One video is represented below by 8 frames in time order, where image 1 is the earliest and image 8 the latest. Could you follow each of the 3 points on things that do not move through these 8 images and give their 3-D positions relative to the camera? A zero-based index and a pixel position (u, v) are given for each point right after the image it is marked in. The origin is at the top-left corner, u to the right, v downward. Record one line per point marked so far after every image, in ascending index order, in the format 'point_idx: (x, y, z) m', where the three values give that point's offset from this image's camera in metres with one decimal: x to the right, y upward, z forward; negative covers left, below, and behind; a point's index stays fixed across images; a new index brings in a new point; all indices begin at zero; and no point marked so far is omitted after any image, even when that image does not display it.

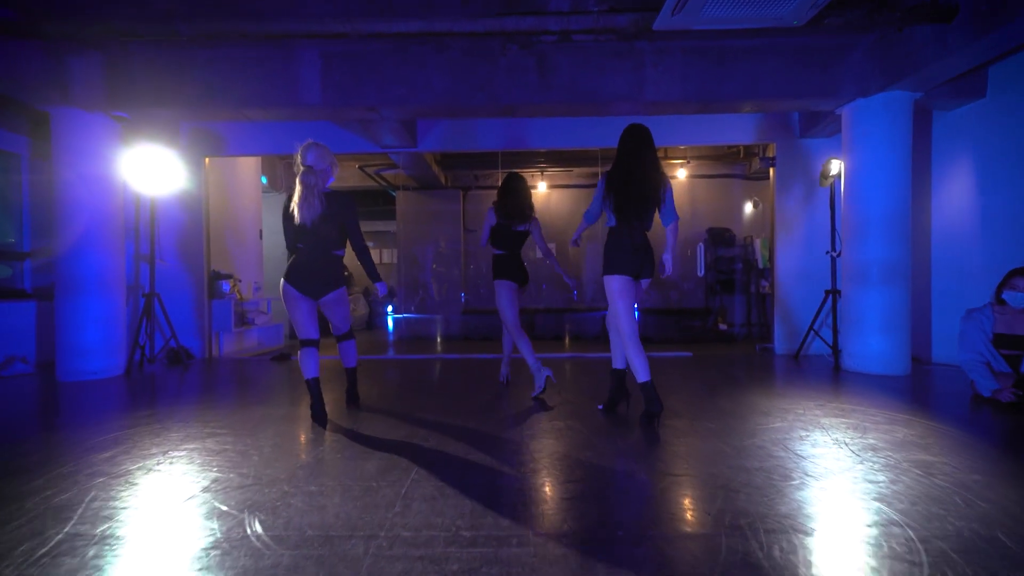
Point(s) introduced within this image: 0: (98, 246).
0: (-5.4, +0.5, +5.7) m
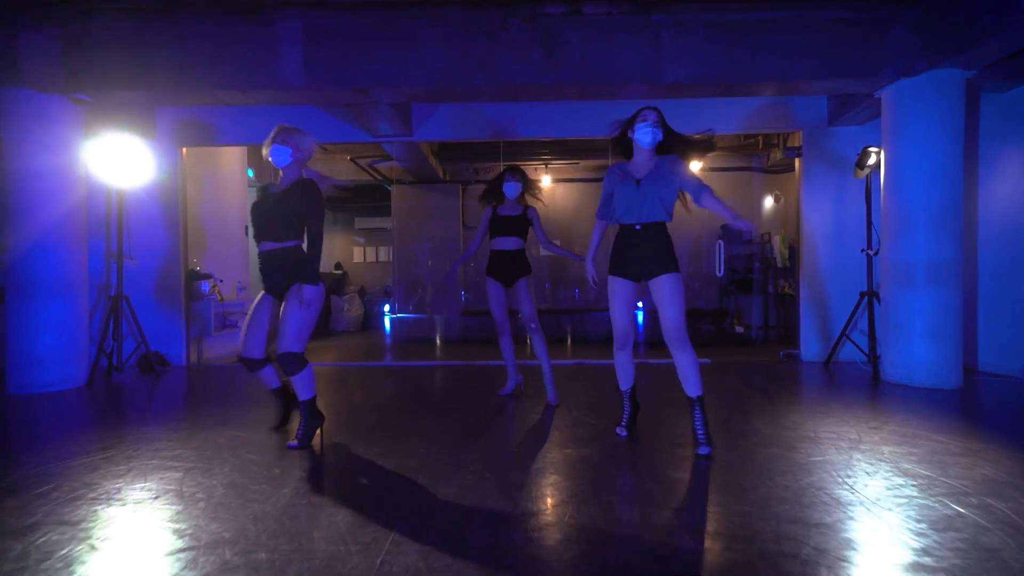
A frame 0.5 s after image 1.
0: (-5.4, +0.5, +5.2) m
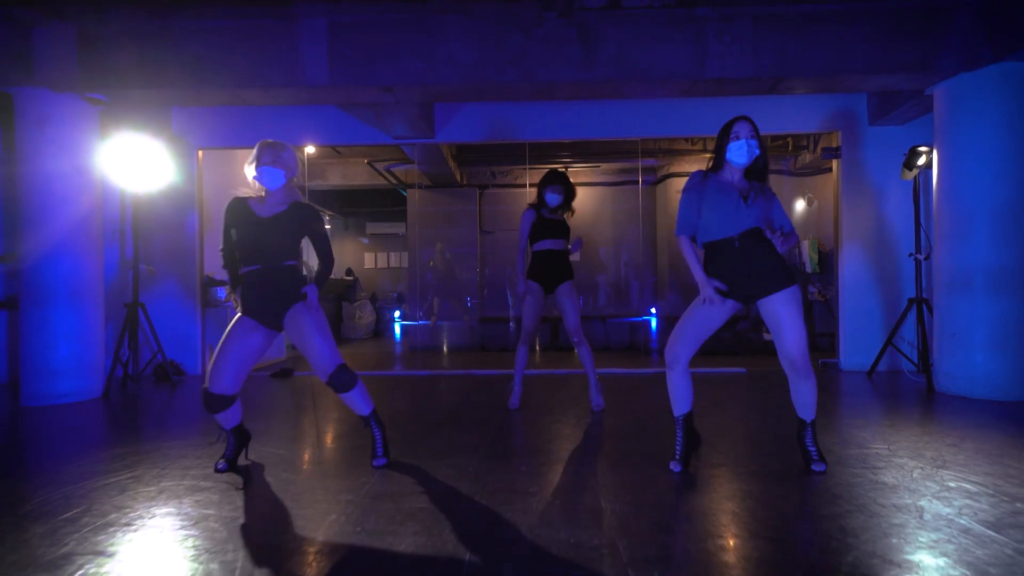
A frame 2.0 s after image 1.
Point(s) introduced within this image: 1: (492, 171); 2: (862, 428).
0: (-5.0, +0.4, +5.0) m
1: (-0.4, +2.5, +9.3) m
2: (+2.9, -1.2, +3.7) m
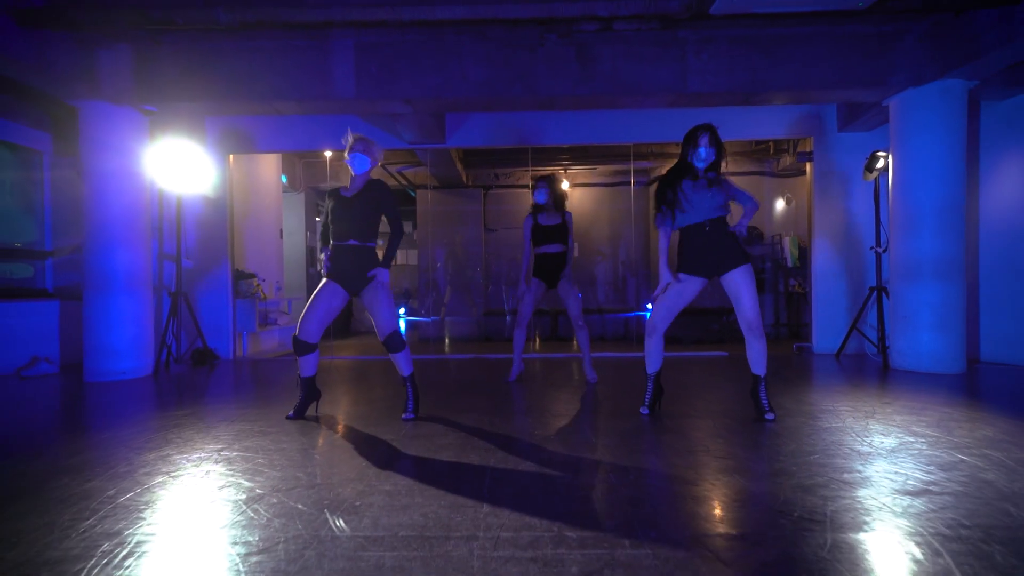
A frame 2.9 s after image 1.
0: (-4.9, +0.6, +5.6) m
1: (-0.4, +2.6, +9.9) m
2: (+3.0, -1.0, +4.3) m
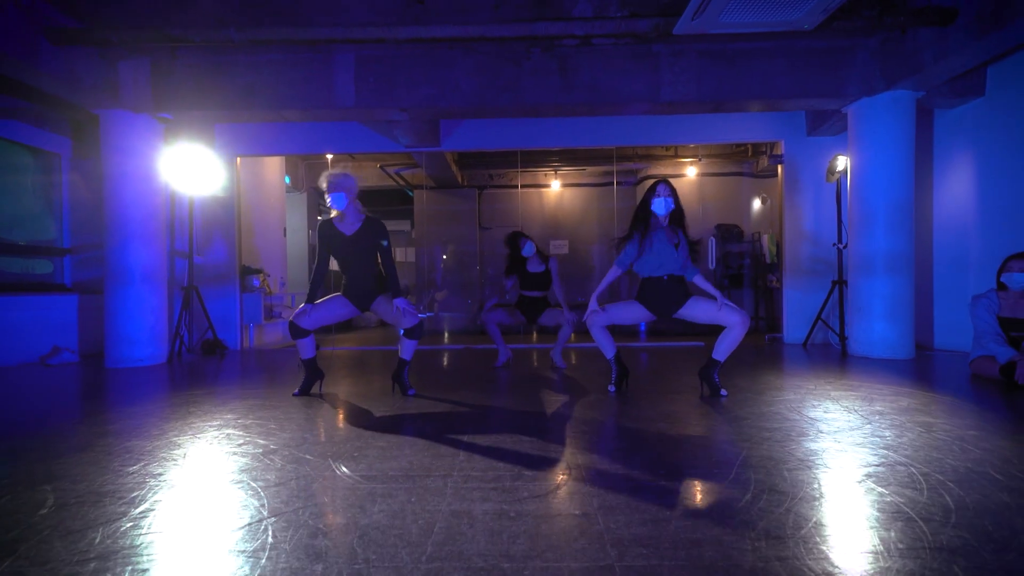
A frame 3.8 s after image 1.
0: (-5.1, +0.6, +6.0) m
1: (-0.5, +2.7, +10.4) m
2: (+2.8, -1.0, +4.7) m
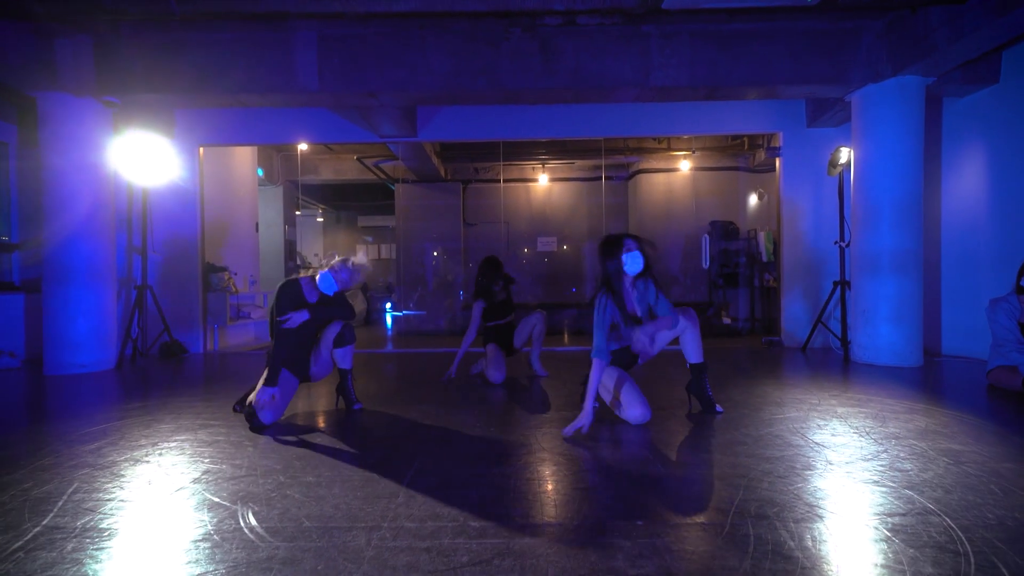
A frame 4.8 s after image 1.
0: (-5.4, +0.7, +5.5) m
1: (-0.8, +2.7, +9.9) m
2: (+2.6, -1.0, +4.3) m
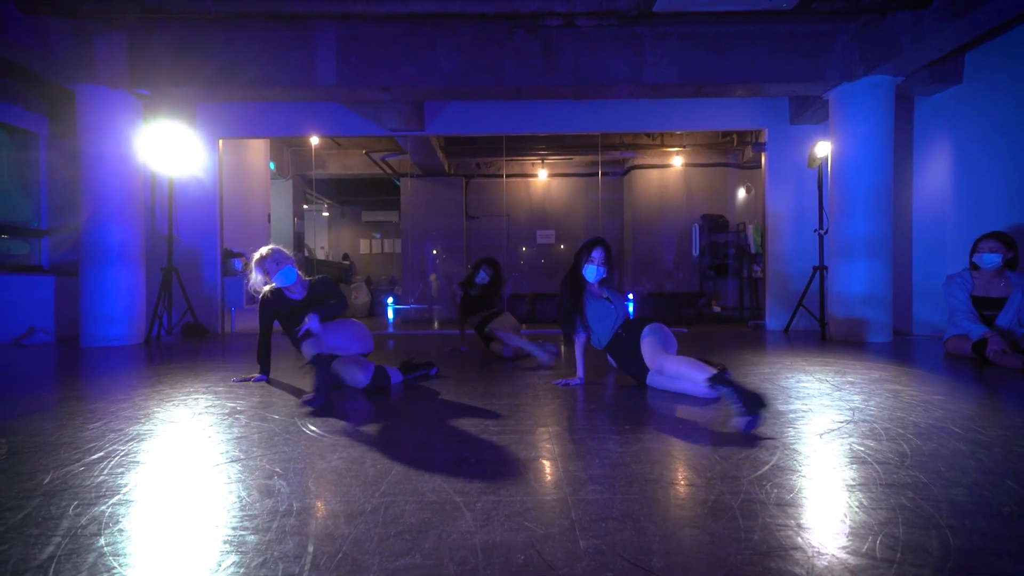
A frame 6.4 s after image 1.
0: (-5.3, +0.9, +5.9) m
1: (-0.8, +2.9, +10.3) m
2: (+2.6, -0.7, +4.8) m
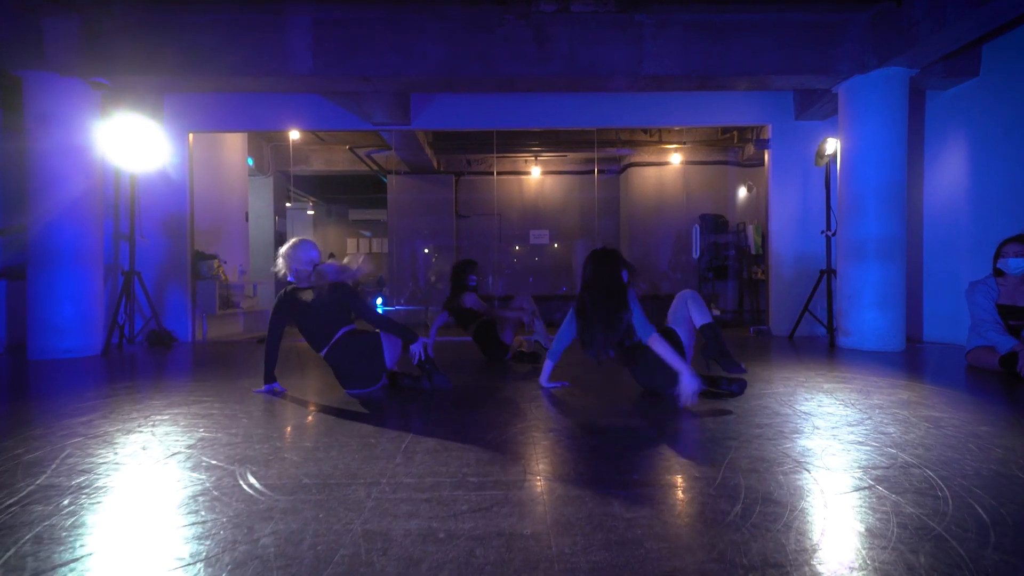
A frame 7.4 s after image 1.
0: (-5.4, +0.9, +5.5) m
1: (-1.0, +2.9, +9.9) m
2: (+2.5, -0.8, +4.4) m
